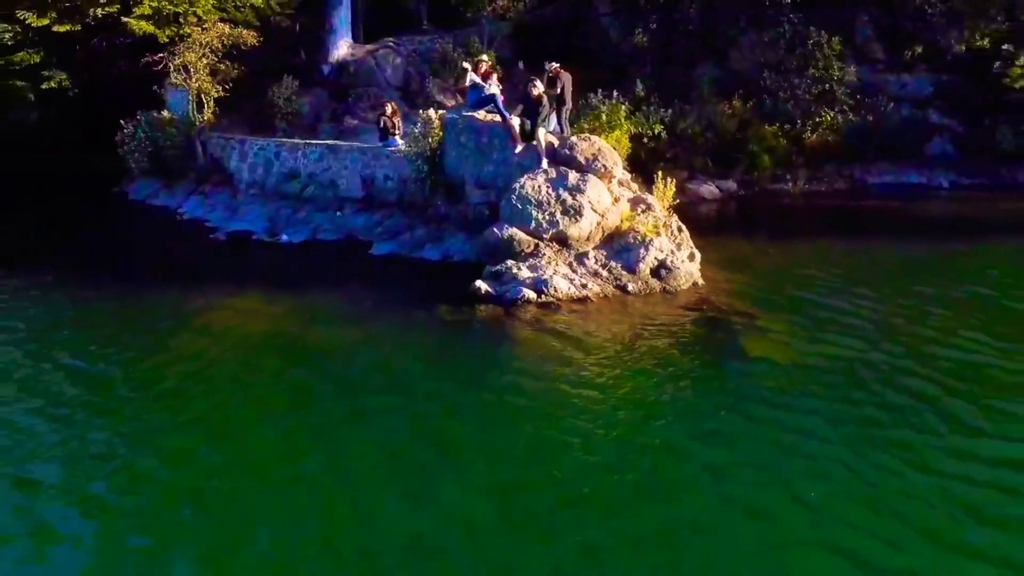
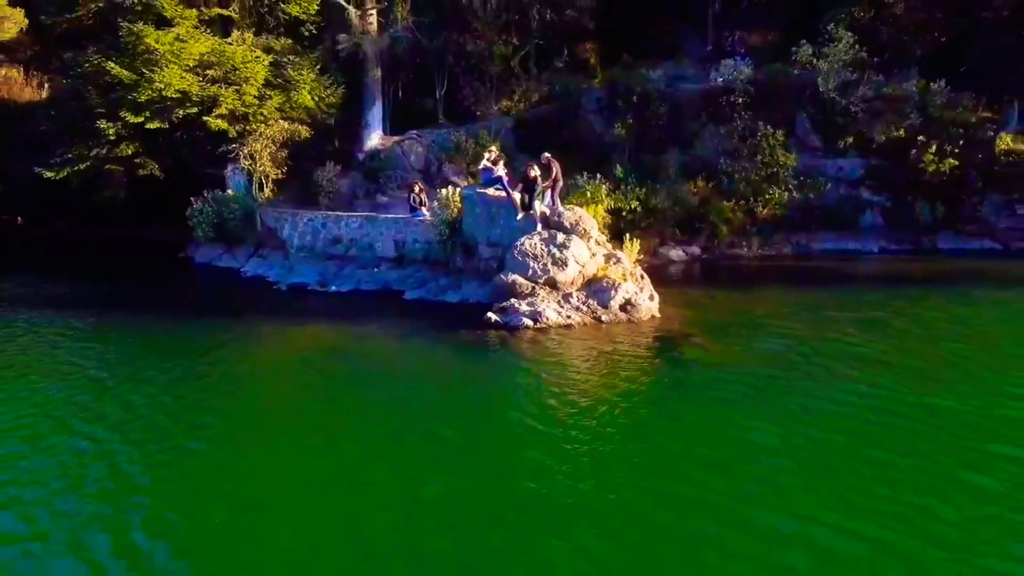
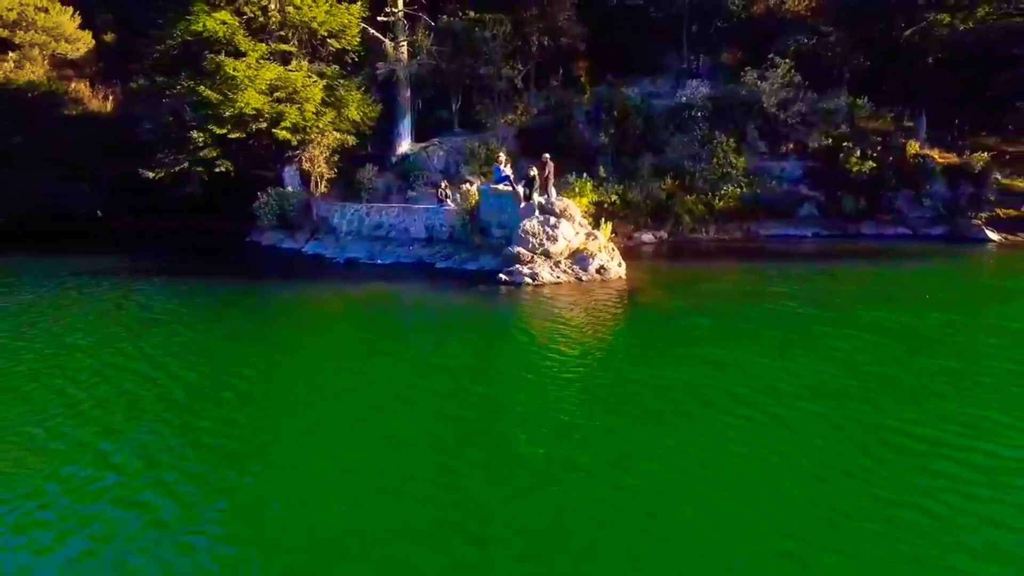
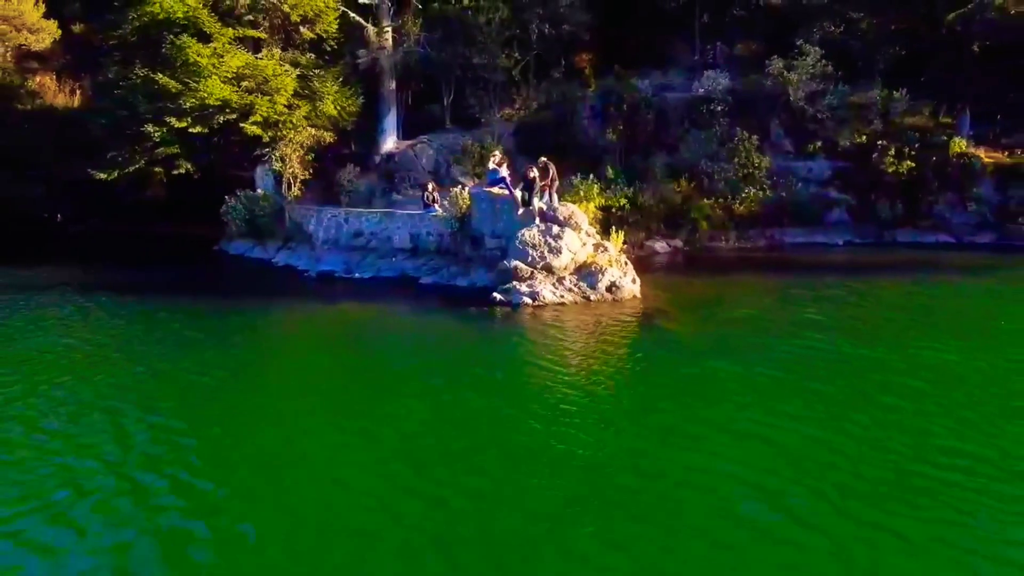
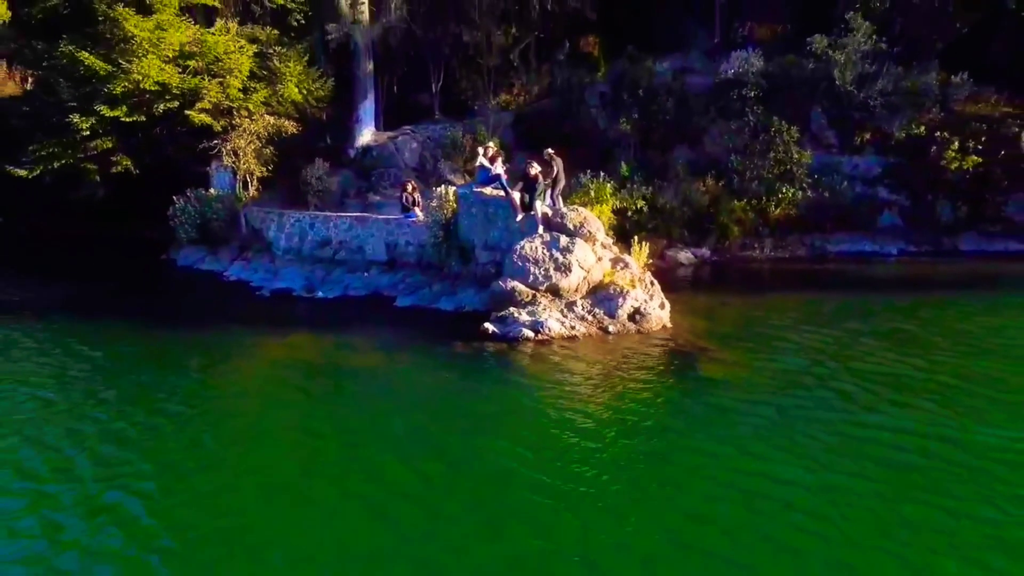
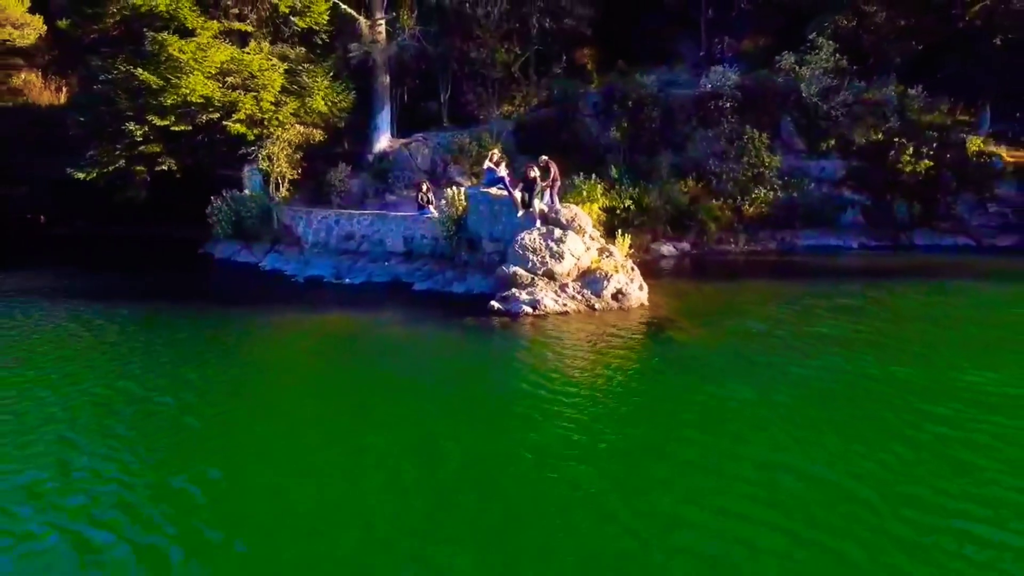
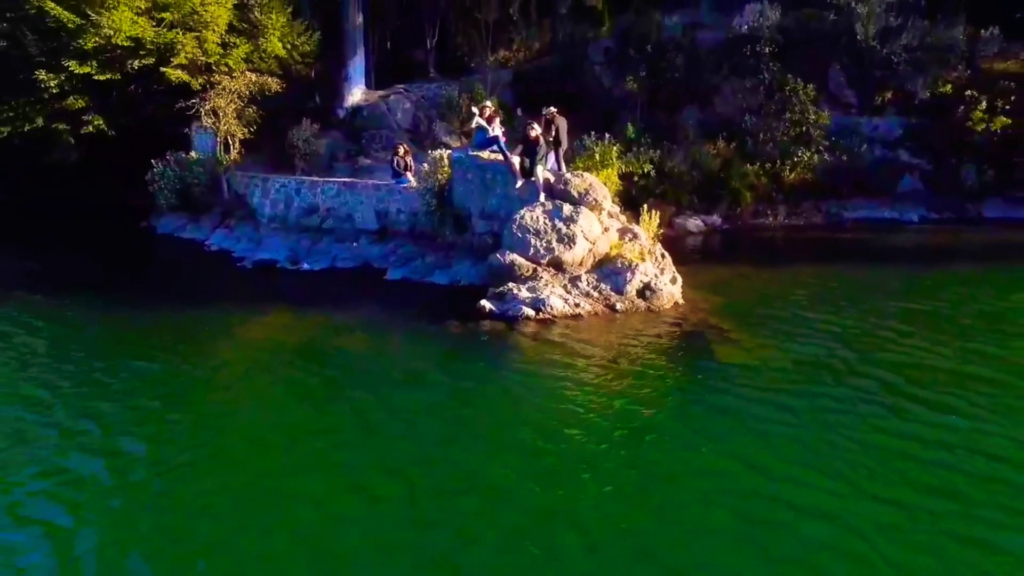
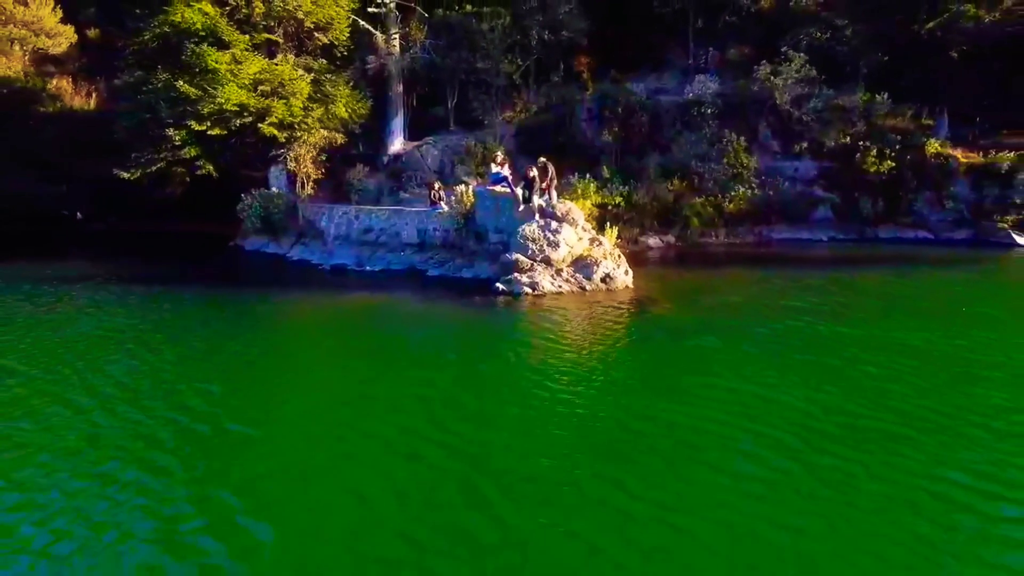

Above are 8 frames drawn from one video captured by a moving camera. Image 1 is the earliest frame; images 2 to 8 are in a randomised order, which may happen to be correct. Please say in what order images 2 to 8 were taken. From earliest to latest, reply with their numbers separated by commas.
7, 5, 2, 6, 4, 8, 3
